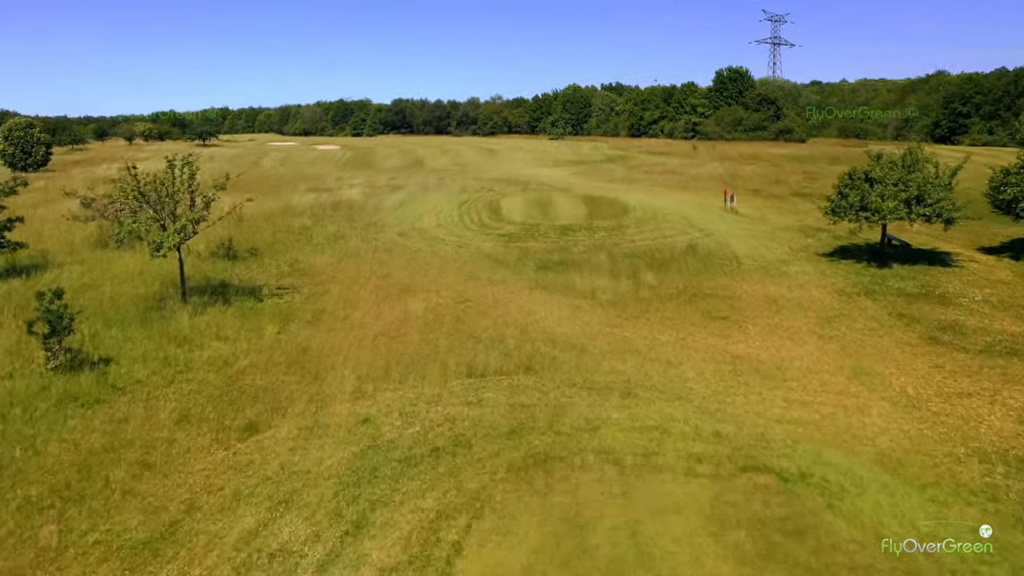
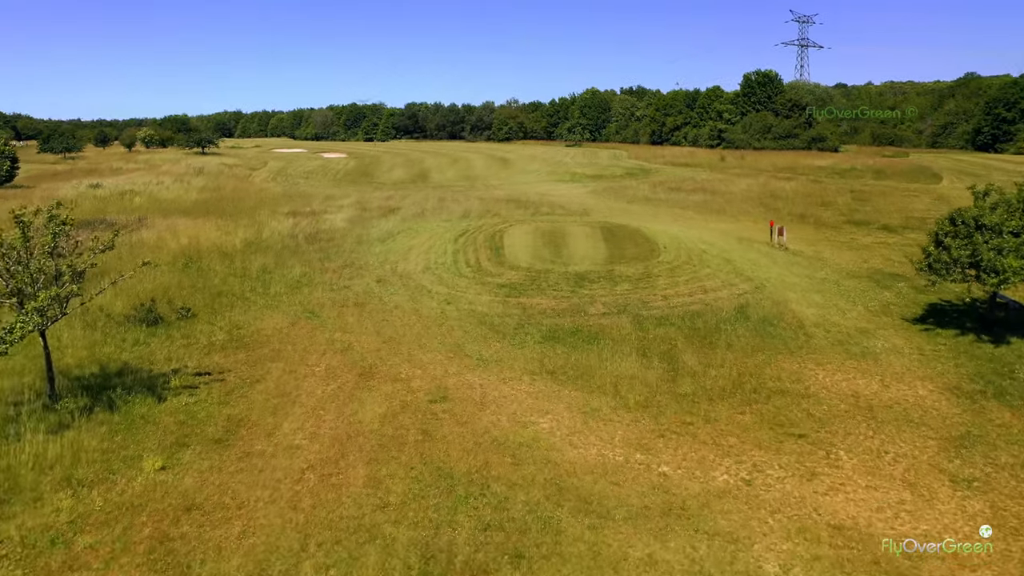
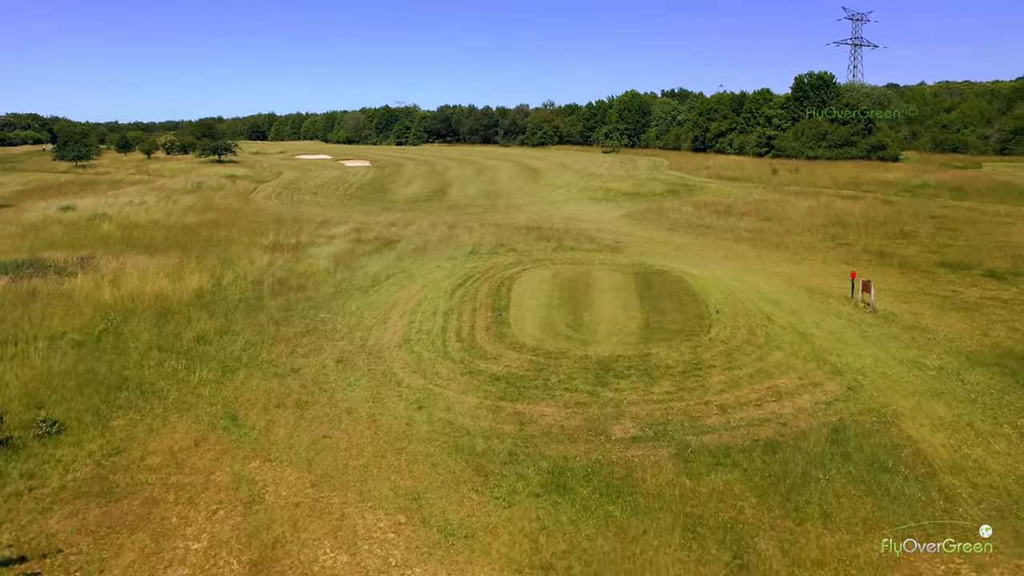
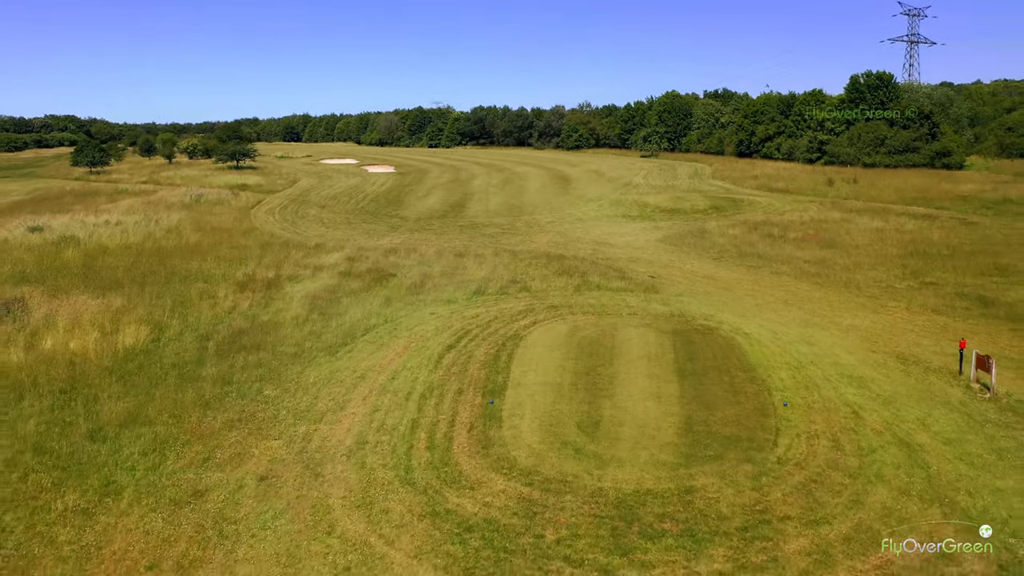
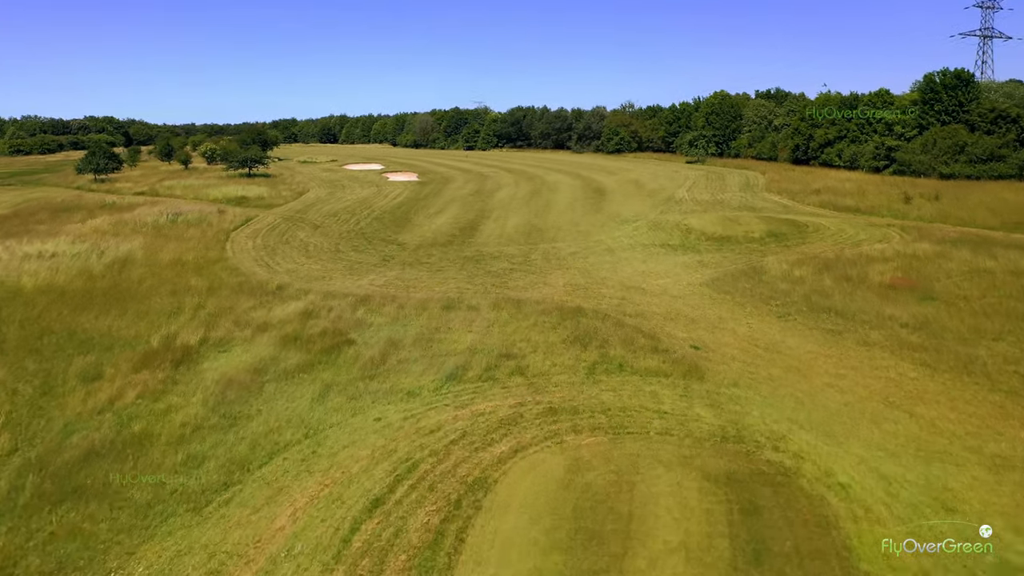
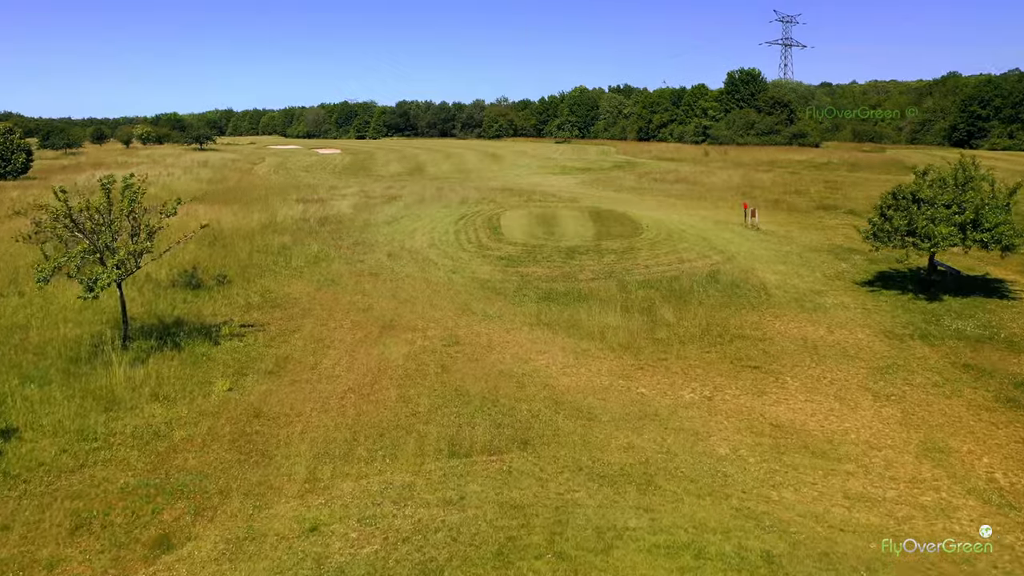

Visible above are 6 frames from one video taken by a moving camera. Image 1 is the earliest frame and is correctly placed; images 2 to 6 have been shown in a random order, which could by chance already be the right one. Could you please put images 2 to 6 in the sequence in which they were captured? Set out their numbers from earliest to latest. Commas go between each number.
6, 2, 3, 4, 5
